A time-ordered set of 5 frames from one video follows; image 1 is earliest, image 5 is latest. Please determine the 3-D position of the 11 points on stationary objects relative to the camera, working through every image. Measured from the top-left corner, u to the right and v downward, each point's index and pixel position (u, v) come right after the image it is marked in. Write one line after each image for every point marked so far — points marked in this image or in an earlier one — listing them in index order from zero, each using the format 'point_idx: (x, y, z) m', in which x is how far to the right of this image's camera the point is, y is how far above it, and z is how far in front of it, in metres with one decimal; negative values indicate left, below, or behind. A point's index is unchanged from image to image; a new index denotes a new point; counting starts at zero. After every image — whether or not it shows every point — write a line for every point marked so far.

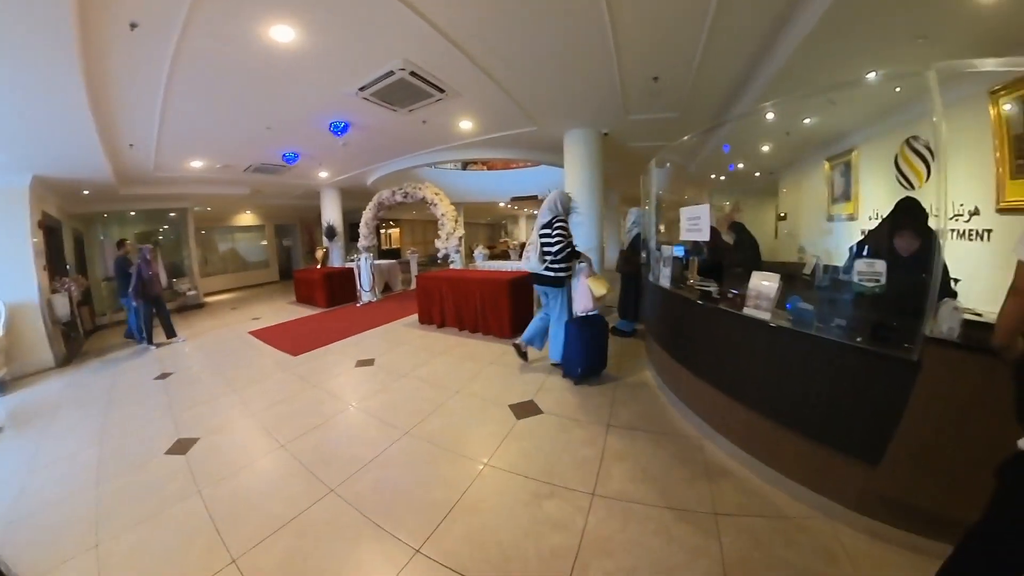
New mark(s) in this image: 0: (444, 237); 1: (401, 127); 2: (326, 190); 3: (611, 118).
0: (-0.7, +0.5, +4.8) m
1: (-0.9, +1.3, +4.1) m
2: (-2.8, +1.5, +7.8) m
3: (+0.9, +1.4, +4.6) m
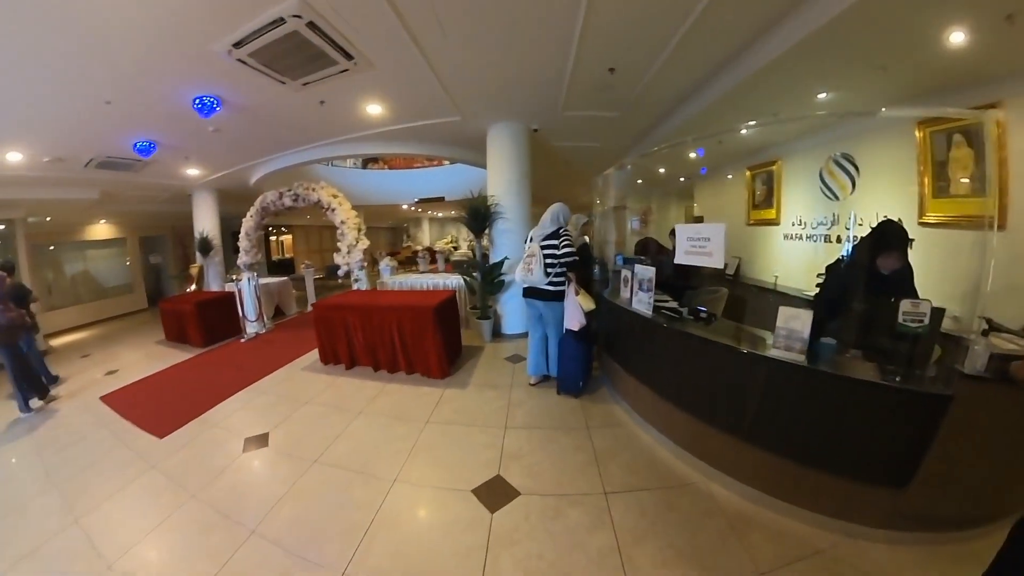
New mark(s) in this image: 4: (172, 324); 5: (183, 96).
0: (-1.3, +0.3, +3.9) m
1: (-1.3, +1.1, +3.2) m
2: (-3.9, +1.2, +6.5) m
3: (+0.3, +1.3, +4.0) m
4: (-3.1, -0.4, +4.8) m
5: (-1.9, +1.1, +2.9) m
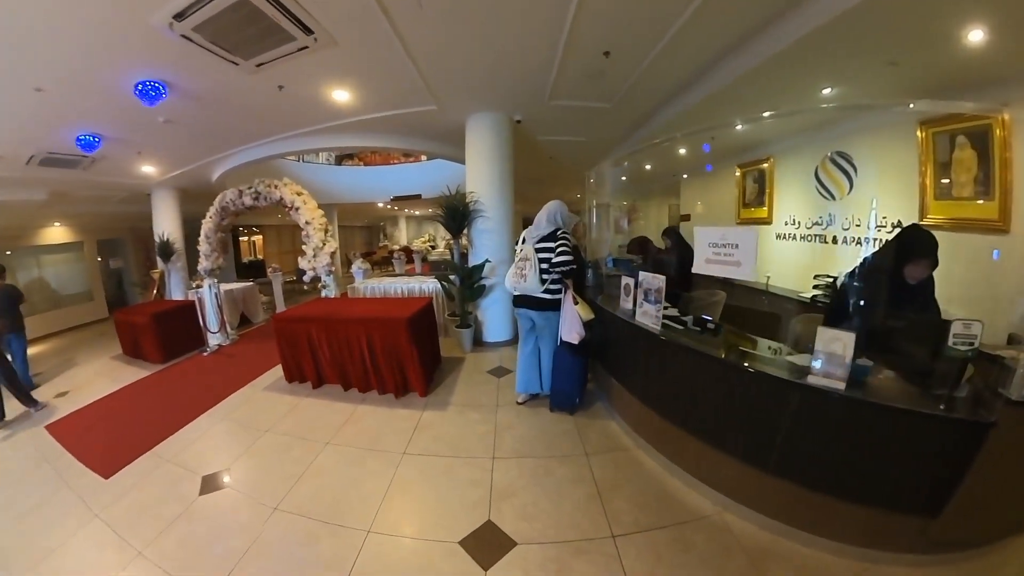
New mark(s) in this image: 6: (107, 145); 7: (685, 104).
0: (-1.4, +0.3, +3.6) m
1: (-1.4, +1.1, +2.8) m
2: (-4.2, +1.1, +6.0) m
3: (+0.1, +1.3, +3.7) m
4: (-3.3, -0.4, +4.4) m
5: (-1.9, +1.0, +2.6) m
6: (-2.8, +1.0, +3.6) m
7: (+1.2, +1.3, +3.8) m
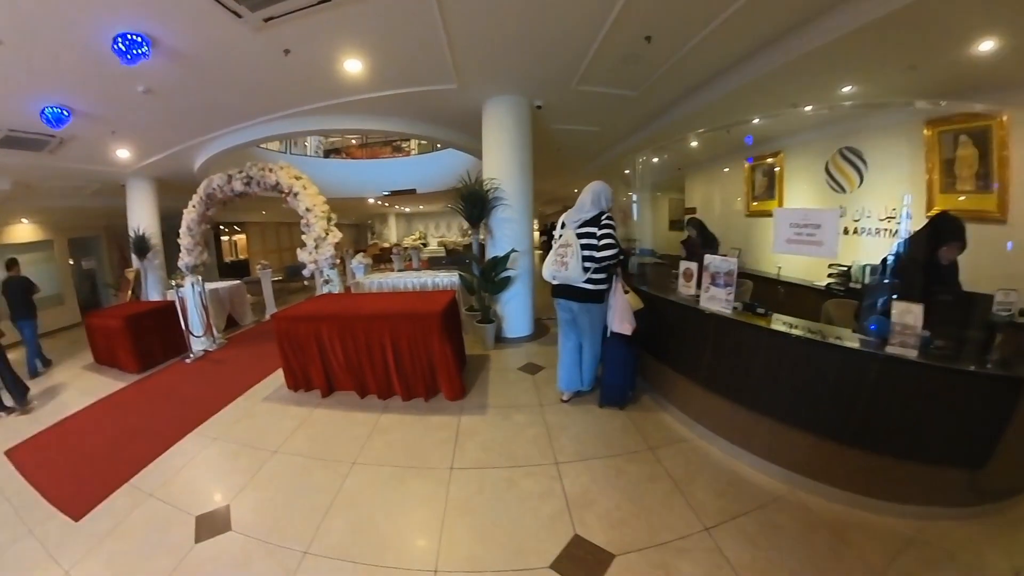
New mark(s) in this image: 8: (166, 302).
0: (-1.3, +0.3, +3.3) m
1: (-1.3, +1.1, +2.5) m
2: (-4.1, +1.1, +5.6) m
3: (+0.3, +1.3, +3.5) m
4: (-3.2, -0.4, +4.0) m
5: (-1.8, +1.1, +2.2) m
6: (-2.7, +1.0, +3.2) m
7: (+1.4, +1.3, +3.5) m
8: (-2.8, -0.1, +4.2) m
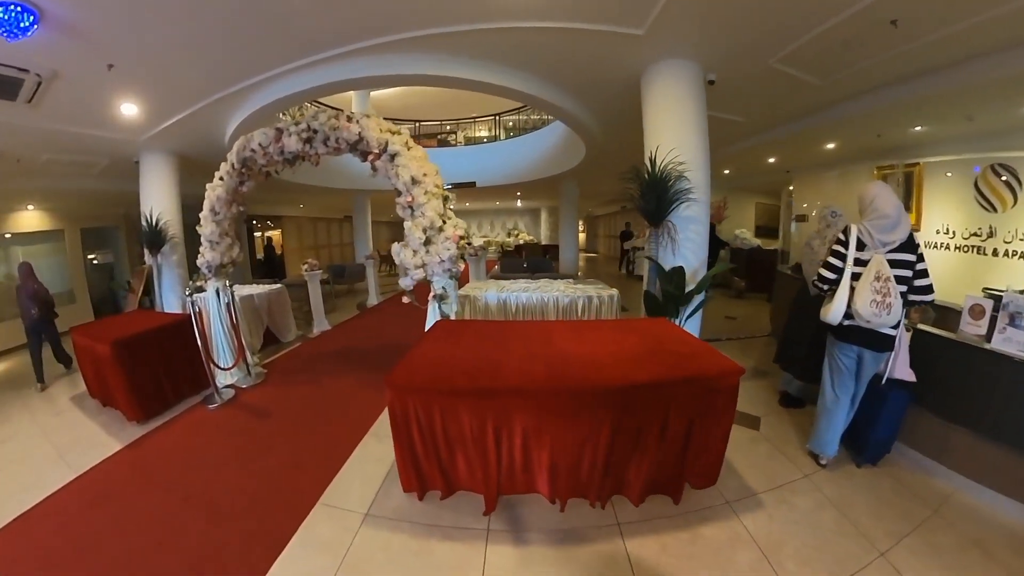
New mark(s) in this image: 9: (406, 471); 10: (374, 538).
0: (-0.5, +0.2, +2.4) m
1: (-0.4, +1.0, +1.7) m
2: (-3.3, +1.1, +4.8) m
3: (+1.1, +1.2, +2.6) m
4: (-2.4, -0.4, +3.1) m
5: (-0.9, +1.0, +1.4) m
6: (-1.9, +1.0, +2.4) m
7: (+2.2, +1.2, +2.7) m
8: (-2.0, -0.1, +3.4) m
9: (-0.3, -0.5, +1.6) m
10: (-0.4, -0.7, +1.4) m
